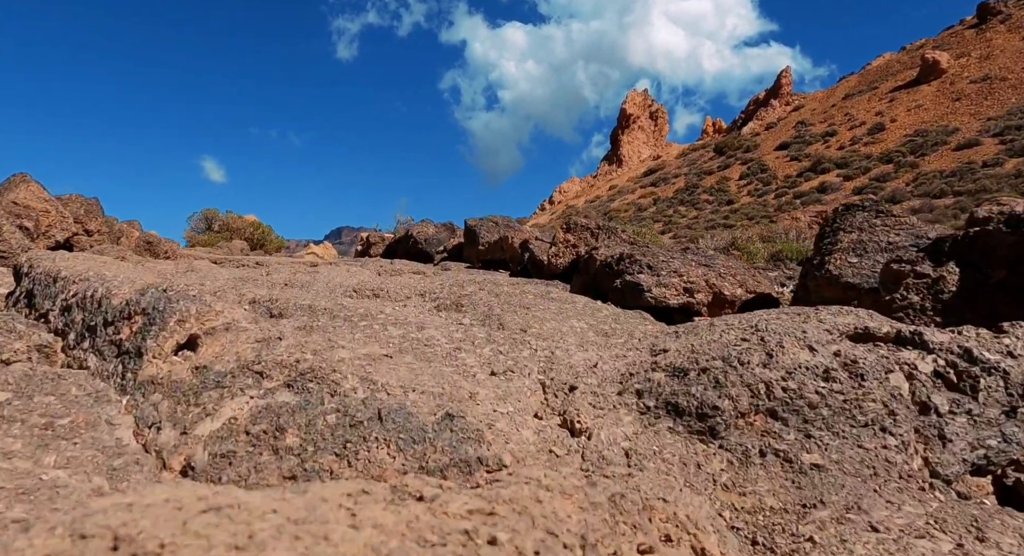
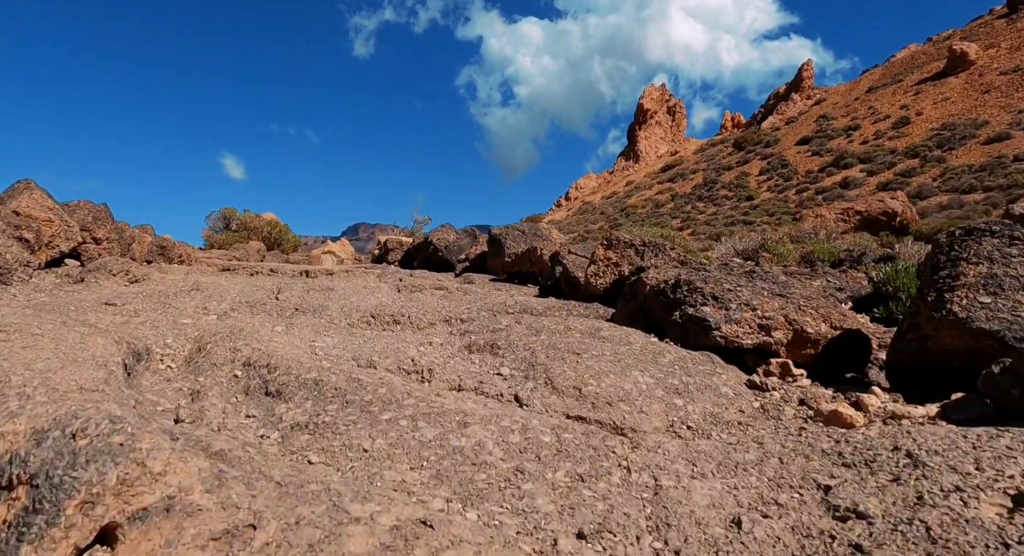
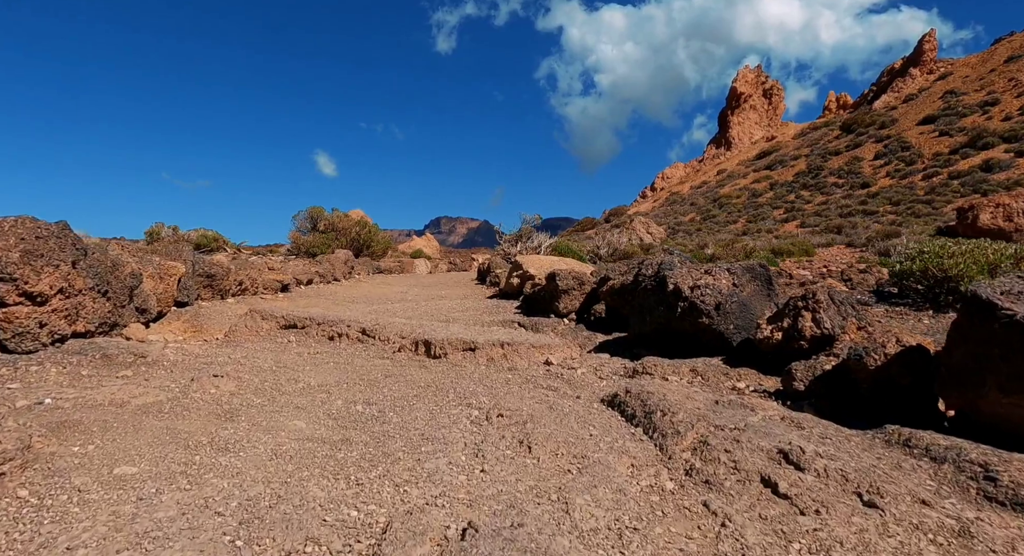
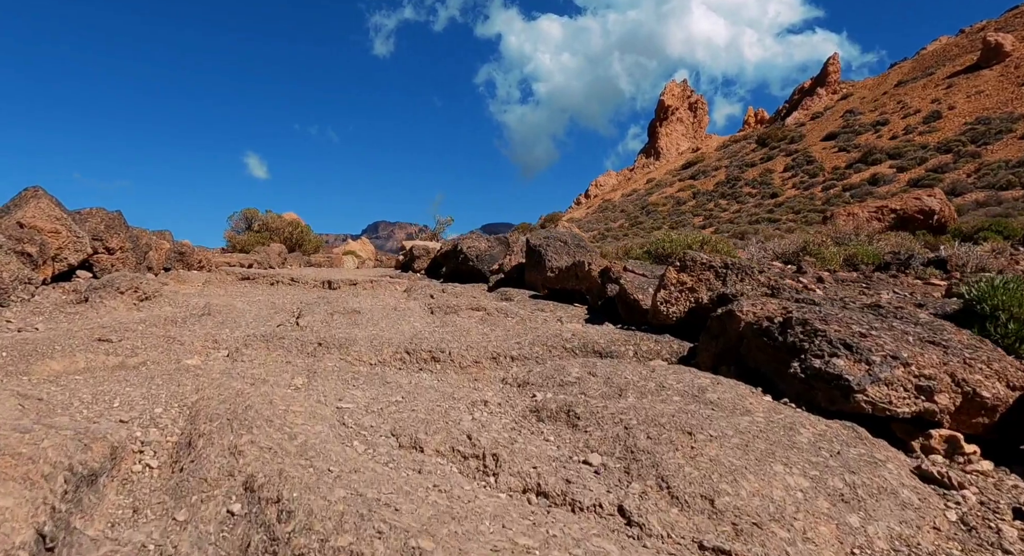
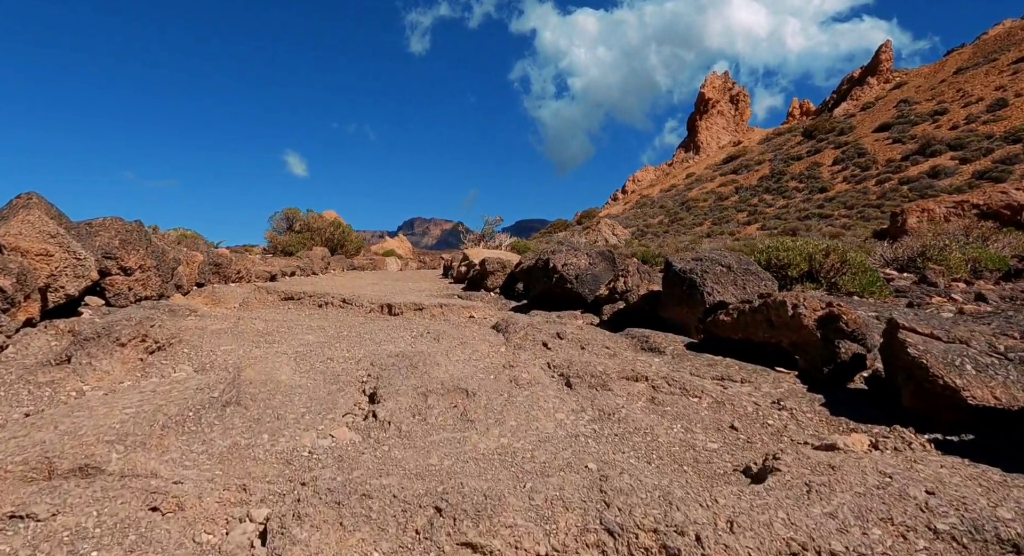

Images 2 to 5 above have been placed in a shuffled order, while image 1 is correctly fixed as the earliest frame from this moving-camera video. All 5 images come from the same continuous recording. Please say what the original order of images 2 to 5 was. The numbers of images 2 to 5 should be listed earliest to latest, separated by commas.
2, 4, 5, 3
